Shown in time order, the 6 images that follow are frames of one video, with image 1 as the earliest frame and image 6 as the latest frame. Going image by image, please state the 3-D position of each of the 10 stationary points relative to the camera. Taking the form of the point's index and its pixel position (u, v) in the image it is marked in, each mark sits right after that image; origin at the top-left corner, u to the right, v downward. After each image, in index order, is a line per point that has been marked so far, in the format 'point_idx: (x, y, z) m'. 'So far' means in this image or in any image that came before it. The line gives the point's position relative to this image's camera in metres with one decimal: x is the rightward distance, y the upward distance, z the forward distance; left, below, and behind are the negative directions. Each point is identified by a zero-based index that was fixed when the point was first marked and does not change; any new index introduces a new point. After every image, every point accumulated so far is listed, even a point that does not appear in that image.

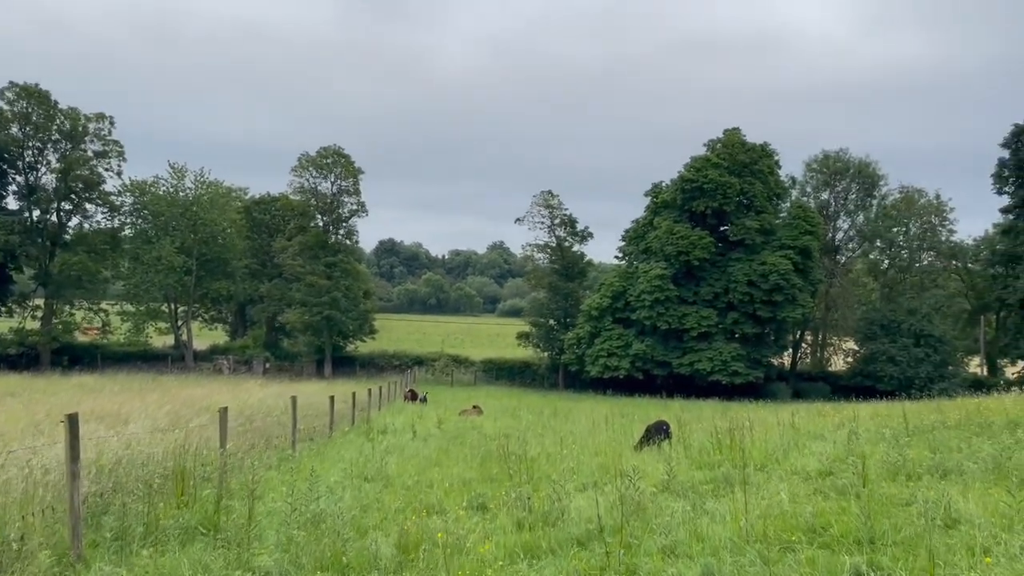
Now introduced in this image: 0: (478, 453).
0: (-0.5, -2.4, +11.7) m
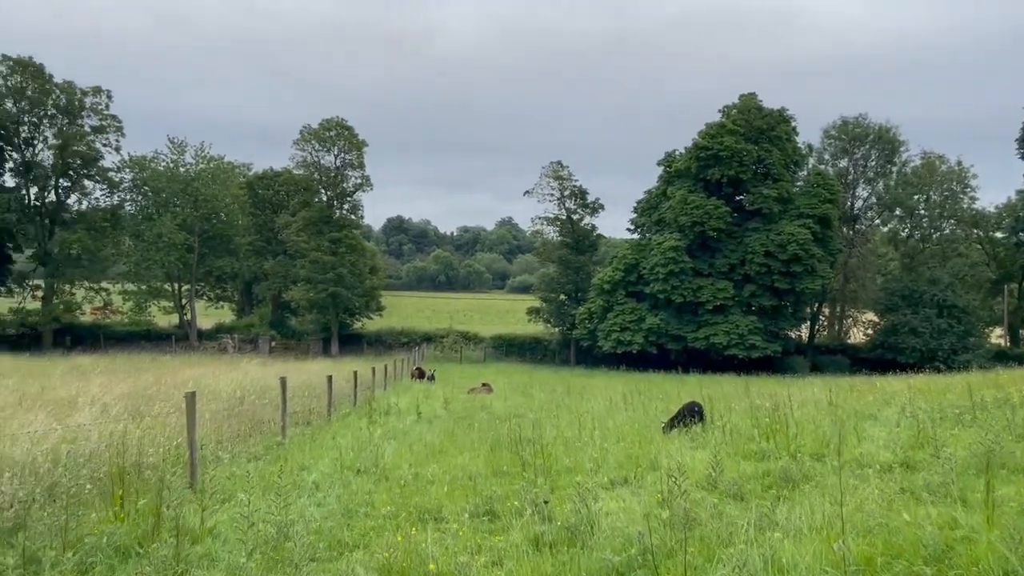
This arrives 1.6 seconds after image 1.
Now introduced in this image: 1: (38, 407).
0: (-0.3, -1.9, +10.5) m
1: (-6.0, -1.5, +10.5) m
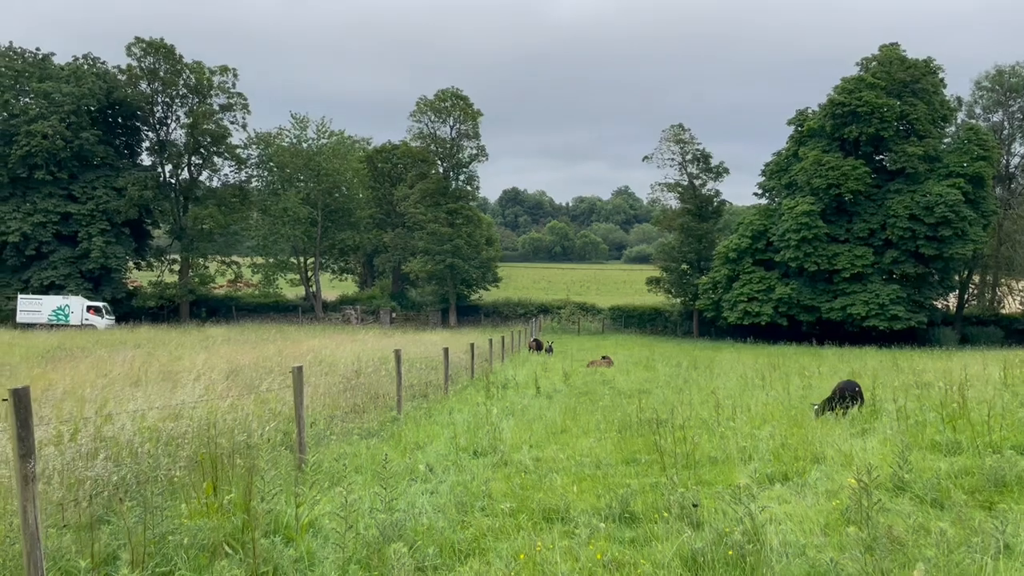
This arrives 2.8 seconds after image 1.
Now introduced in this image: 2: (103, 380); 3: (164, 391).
0: (+1.2, -1.6, +9.5) m
1: (-4.5, -1.1, +10.3) m
2: (-5.2, -1.1, +10.5) m
3: (-3.8, -1.1, +9.0) m
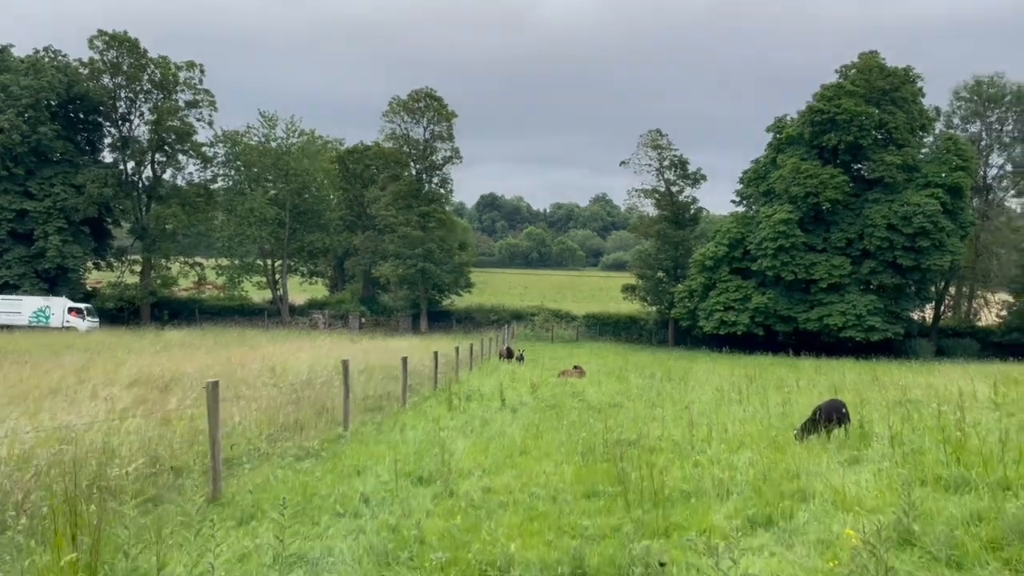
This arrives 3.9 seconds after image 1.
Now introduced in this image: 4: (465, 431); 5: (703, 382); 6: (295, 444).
0: (+0.7, -1.6, +8.5) m
1: (-5.0, -1.2, +9.1) m
2: (-5.7, -1.1, +9.3) m
3: (-4.2, -1.1, +7.9) m
4: (-0.6, -1.9, +10.7) m
5: (+4.4, -2.2, +19.2) m
6: (-2.4, -1.7, +9.0) m
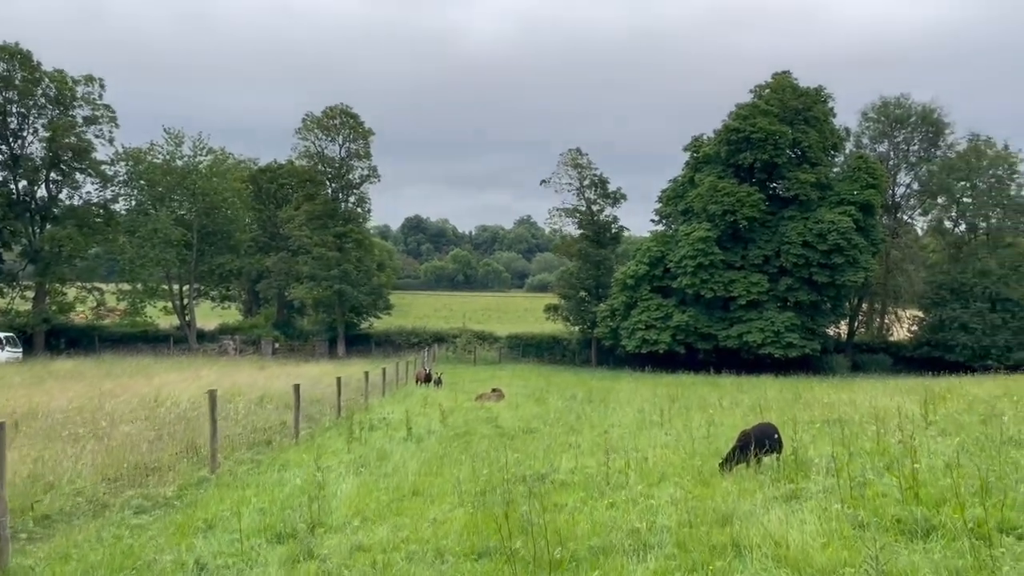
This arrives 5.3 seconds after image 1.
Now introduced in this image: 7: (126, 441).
0: (-0.3, -1.8, +7.5) m
1: (-6.0, -1.4, +7.6) m
2: (-6.7, -1.4, +7.7) m
3: (-5.2, -1.3, +6.4) m
4: (-1.8, -2.1, +9.5) m
5: (+2.5, -2.6, +18.4) m
6: (-3.4, -1.8, +7.7) m
7: (-4.4, -1.8, +9.6) m
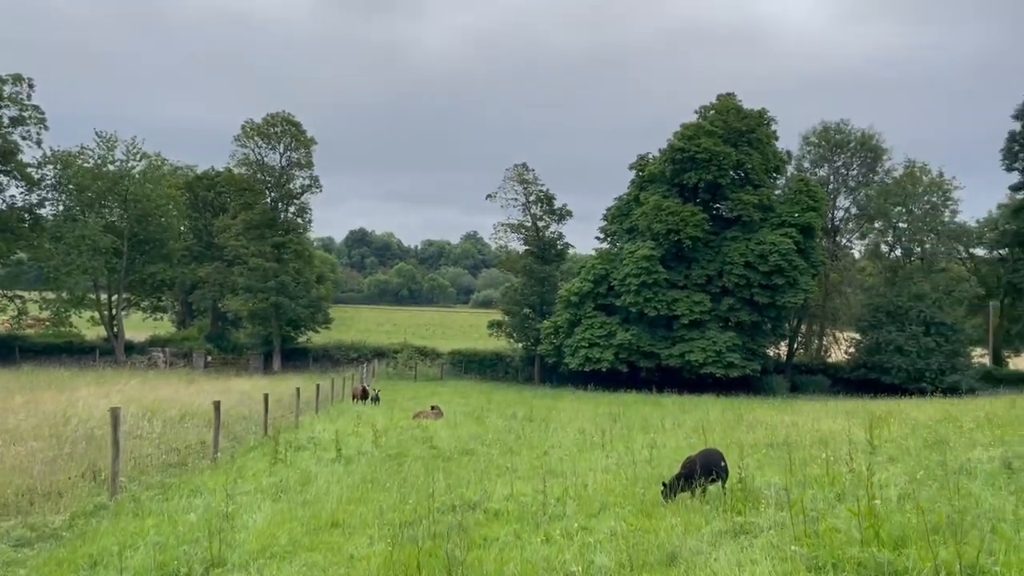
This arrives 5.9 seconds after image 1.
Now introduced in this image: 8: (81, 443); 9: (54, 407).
0: (-0.9, -1.9, +6.9) m
1: (-6.6, -1.4, +6.6) m
2: (-7.3, -1.4, +6.7) m
3: (-5.7, -1.3, +5.5) m
4: (-2.5, -2.2, +8.8) m
5: (+1.1, -2.9, +17.9) m
6: (-4.0, -1.9, +6.9) m
7: (-5.2, -1.8, +8.7) m
8: (-5.3, -1.9, +10.1) m
9: (-8.2, -2.1, +15.0) m
